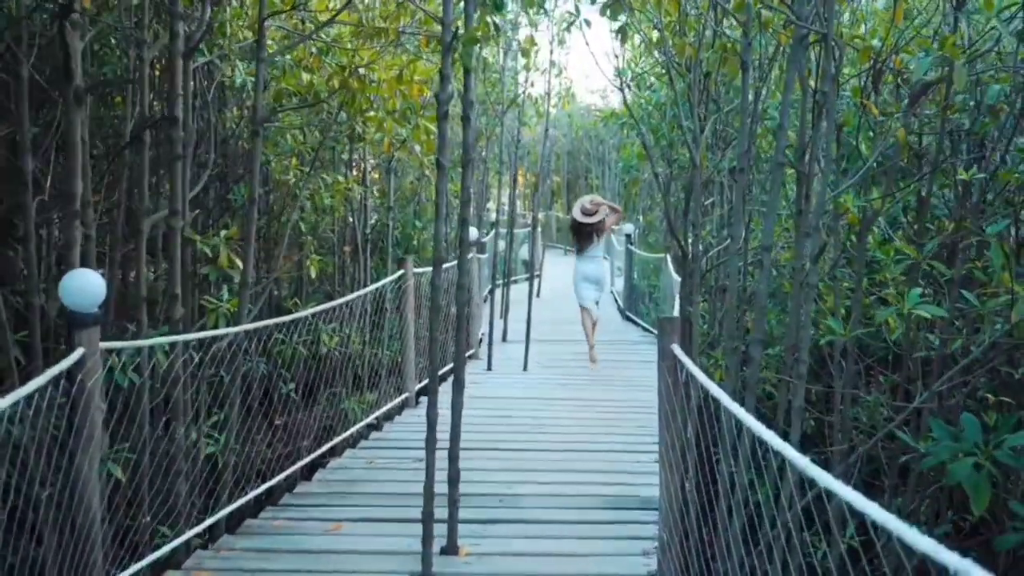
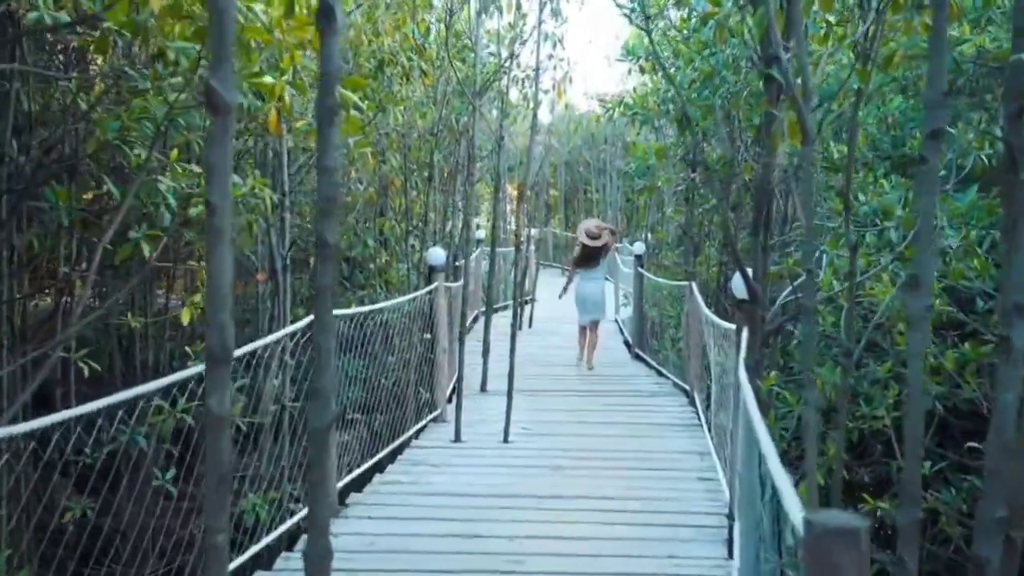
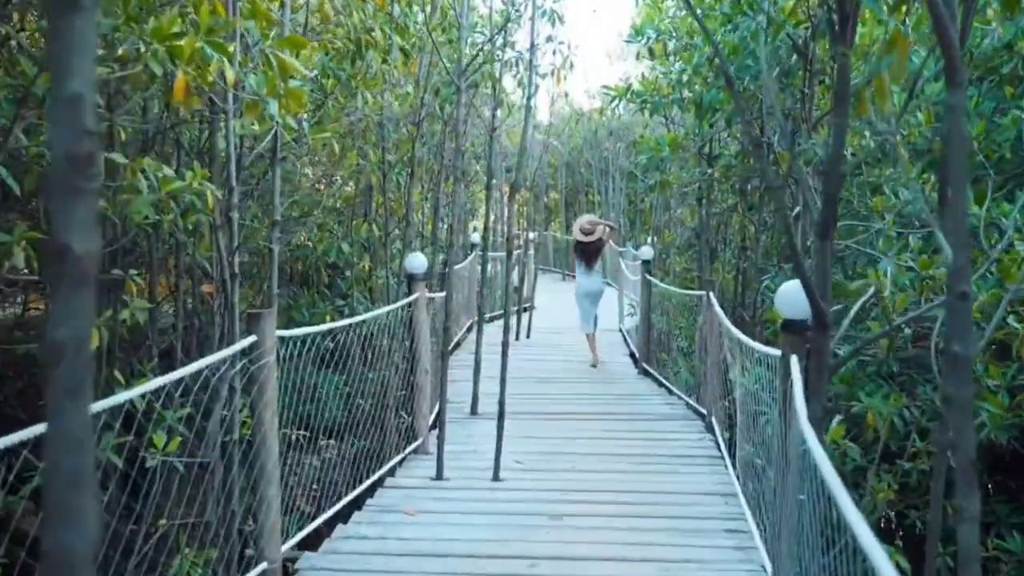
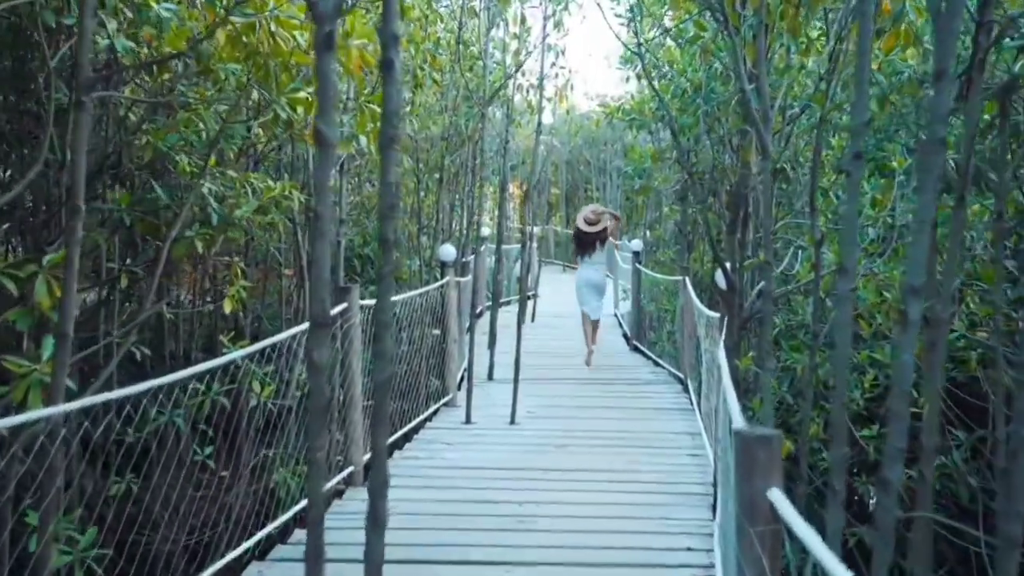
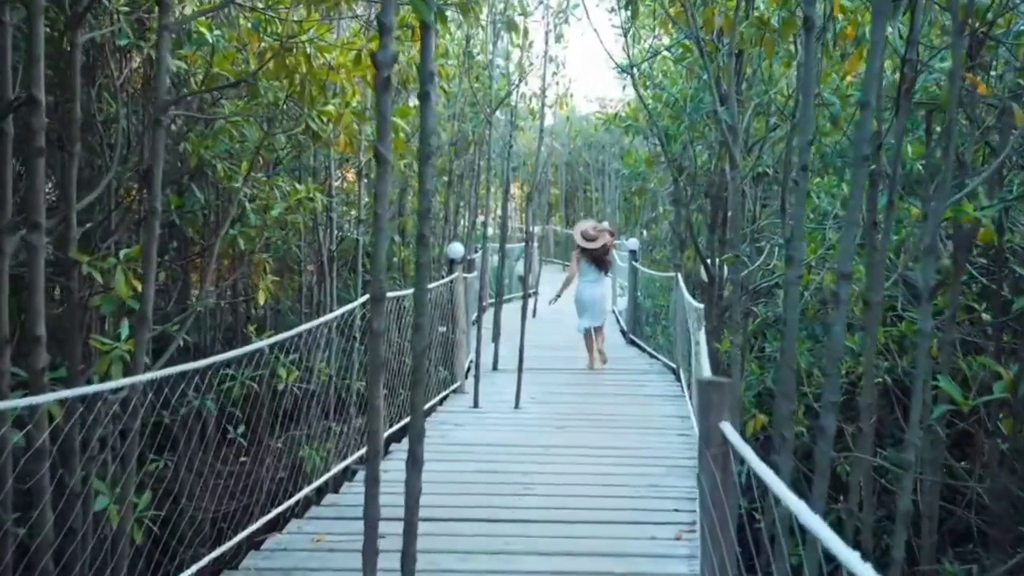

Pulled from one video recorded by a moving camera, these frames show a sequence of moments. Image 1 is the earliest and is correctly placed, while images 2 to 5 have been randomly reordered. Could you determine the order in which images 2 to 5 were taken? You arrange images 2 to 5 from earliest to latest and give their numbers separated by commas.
5, 4, 2, 3
